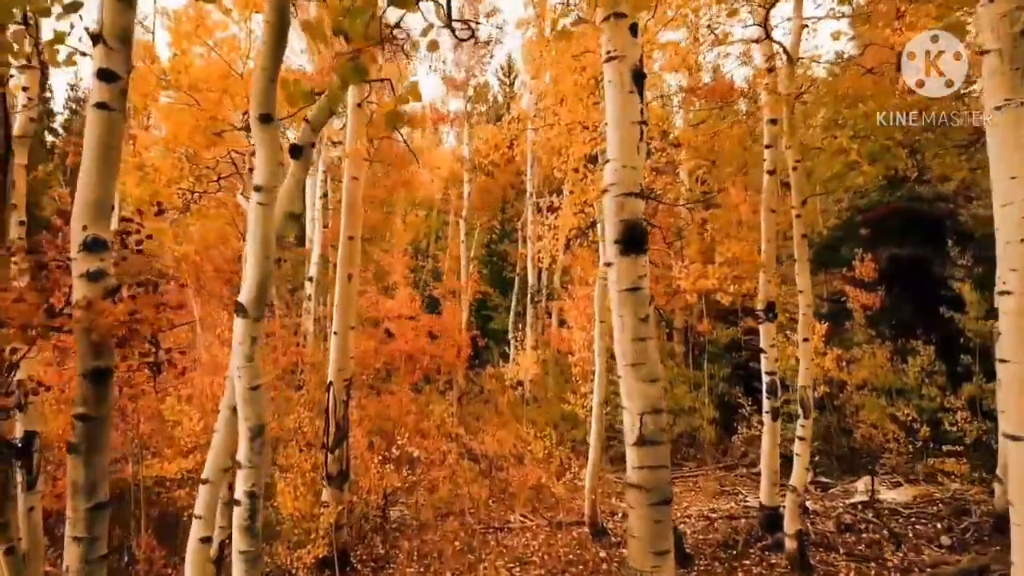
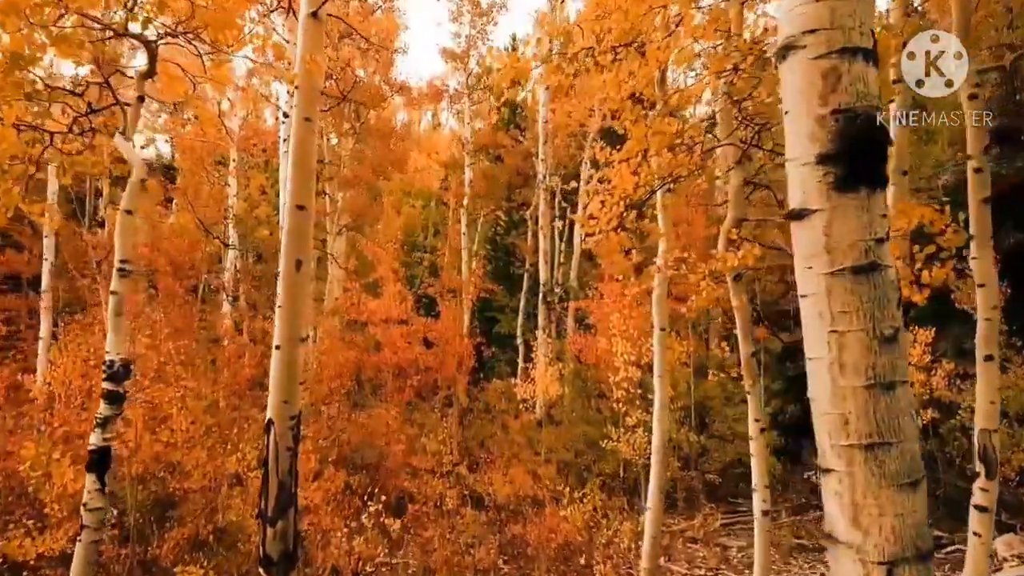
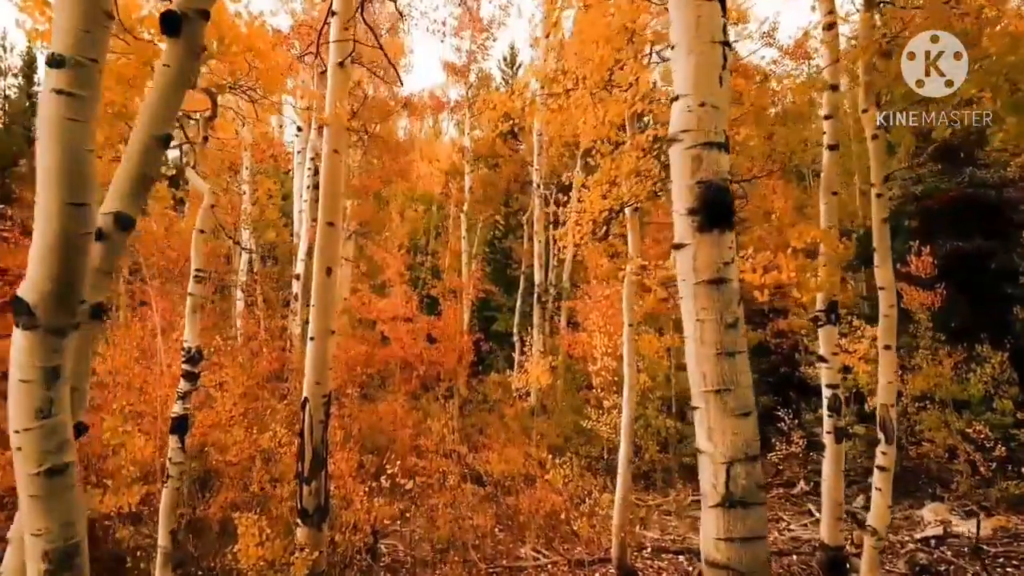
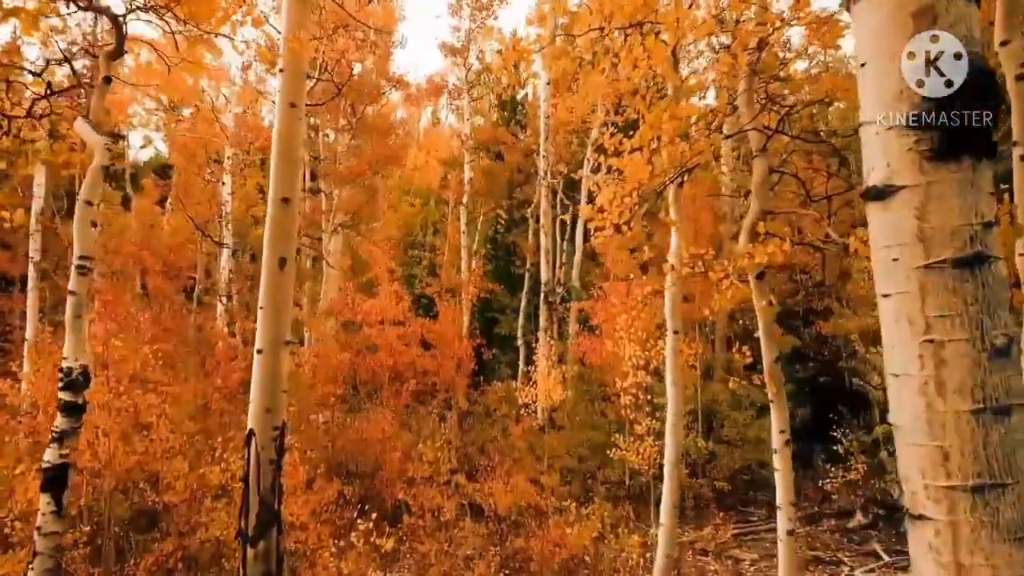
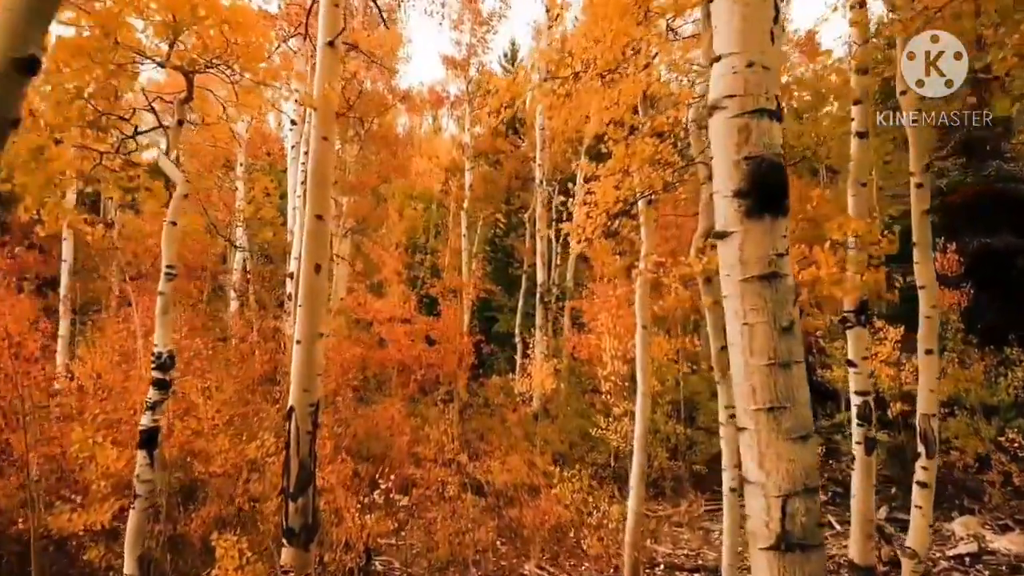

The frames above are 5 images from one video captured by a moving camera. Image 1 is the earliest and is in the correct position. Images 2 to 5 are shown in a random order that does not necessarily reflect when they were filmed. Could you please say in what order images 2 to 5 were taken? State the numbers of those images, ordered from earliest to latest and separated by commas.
3, 5, 2, 4
